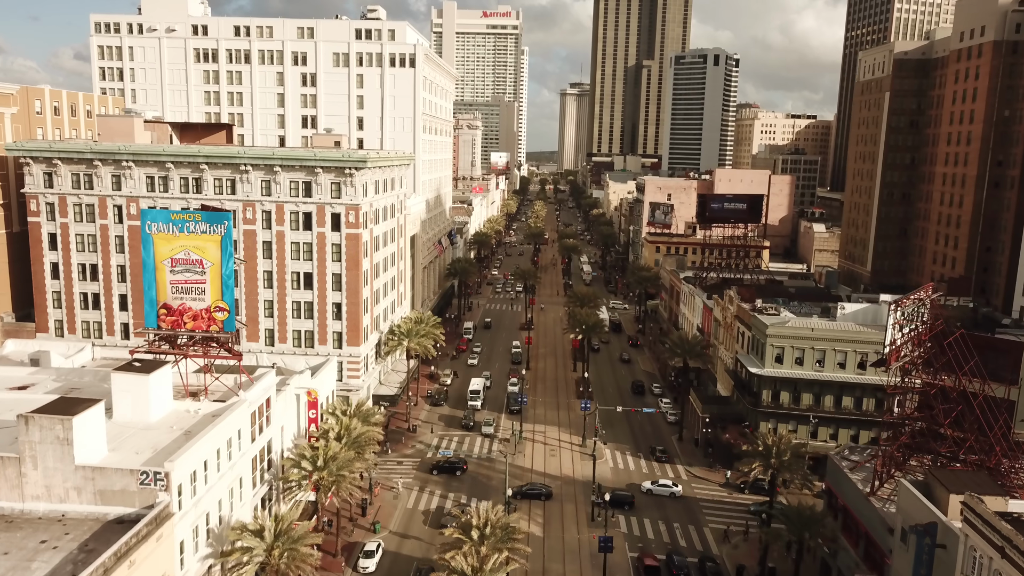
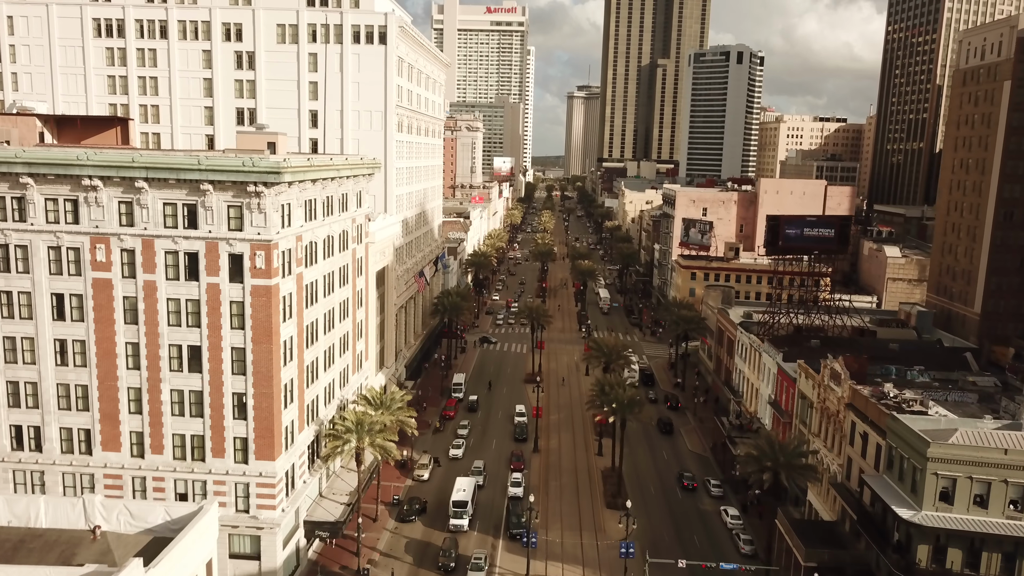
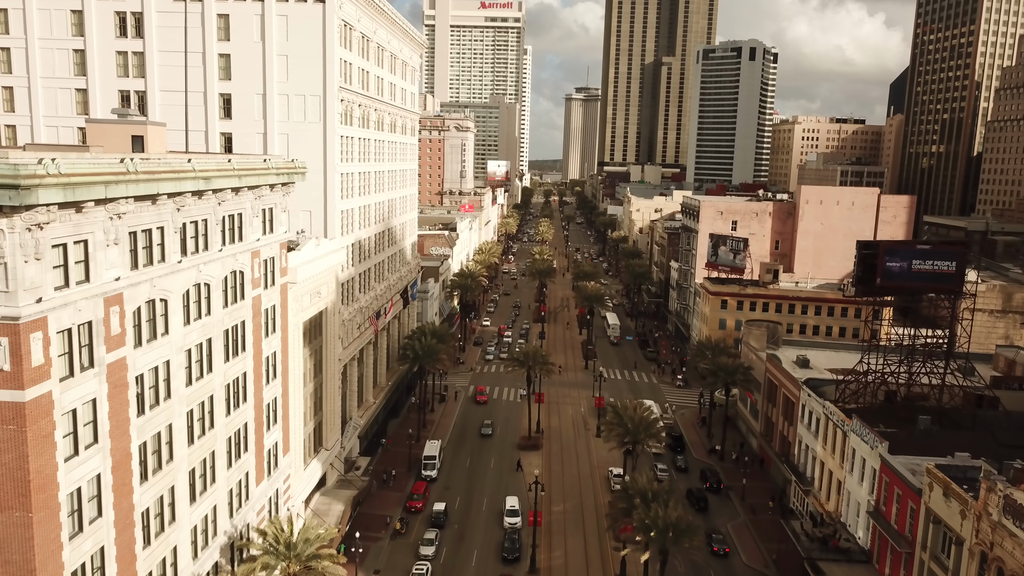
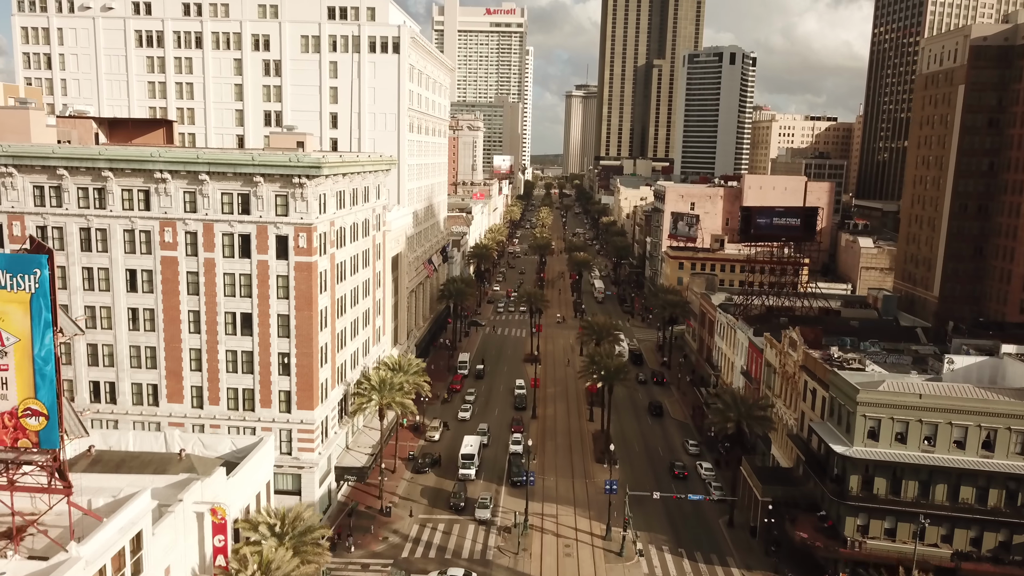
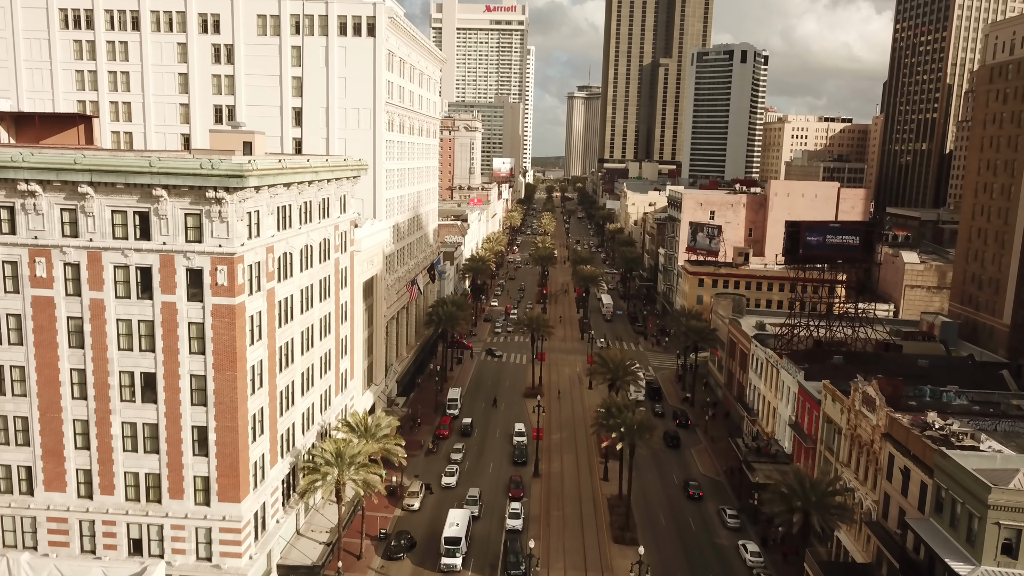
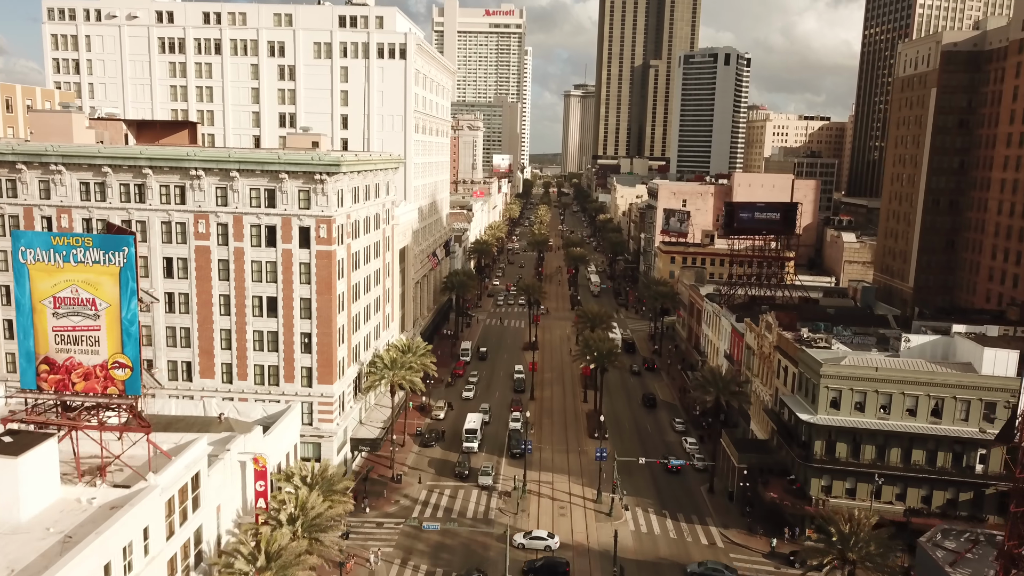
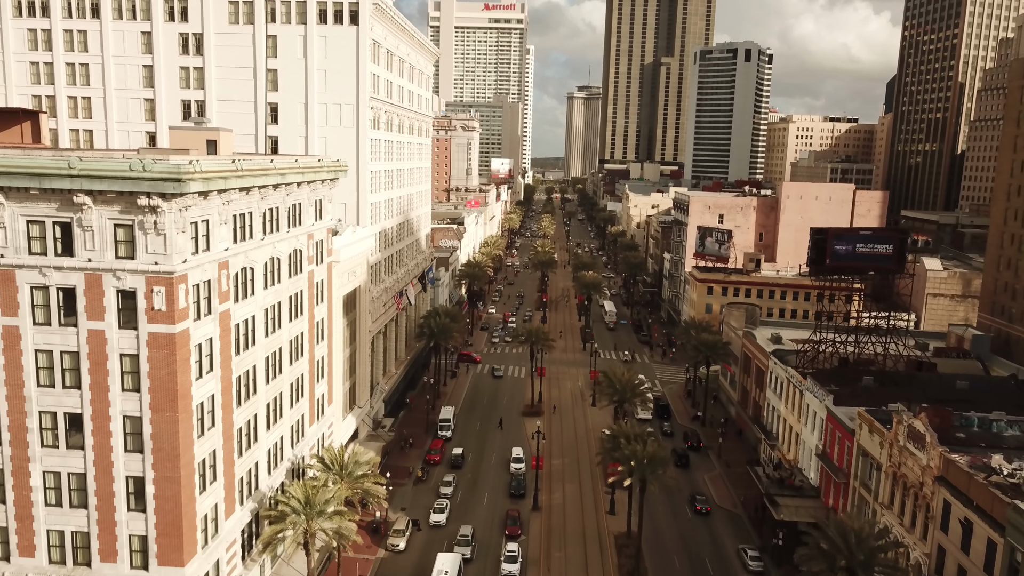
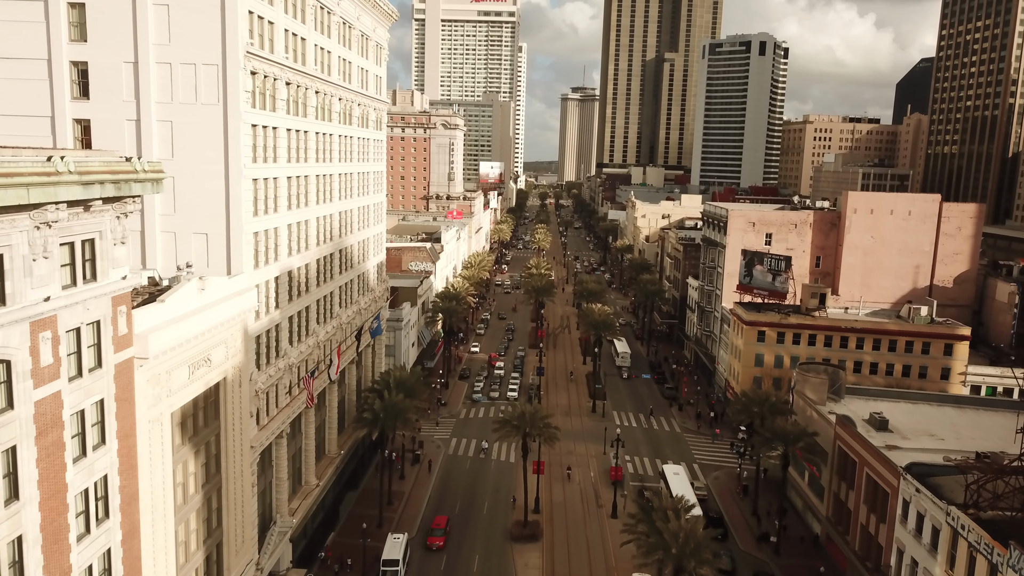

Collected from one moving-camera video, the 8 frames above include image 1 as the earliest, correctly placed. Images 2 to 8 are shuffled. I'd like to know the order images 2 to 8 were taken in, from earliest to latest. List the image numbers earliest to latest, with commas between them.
6, 4, 2, 5, 7, 3, 8
